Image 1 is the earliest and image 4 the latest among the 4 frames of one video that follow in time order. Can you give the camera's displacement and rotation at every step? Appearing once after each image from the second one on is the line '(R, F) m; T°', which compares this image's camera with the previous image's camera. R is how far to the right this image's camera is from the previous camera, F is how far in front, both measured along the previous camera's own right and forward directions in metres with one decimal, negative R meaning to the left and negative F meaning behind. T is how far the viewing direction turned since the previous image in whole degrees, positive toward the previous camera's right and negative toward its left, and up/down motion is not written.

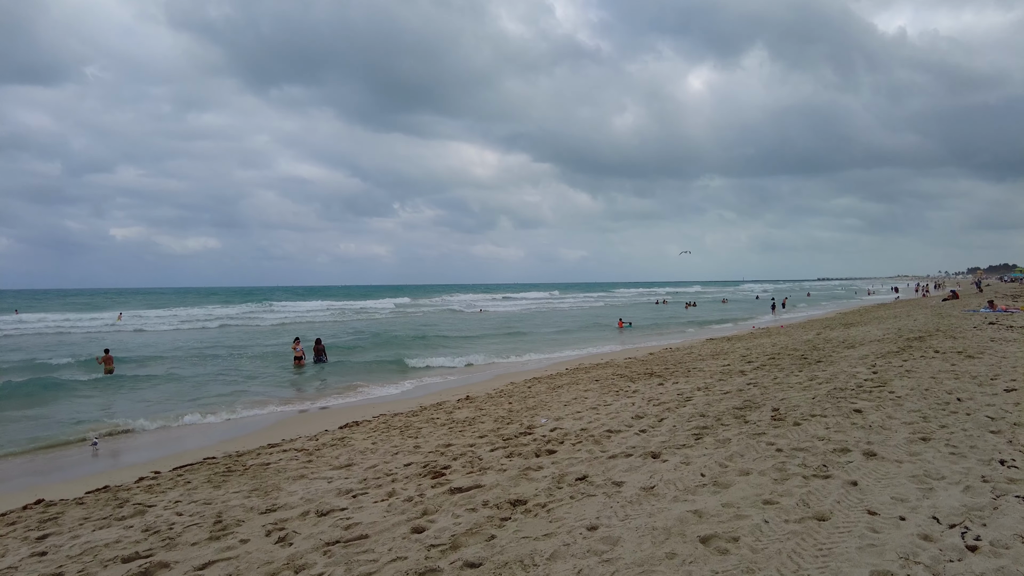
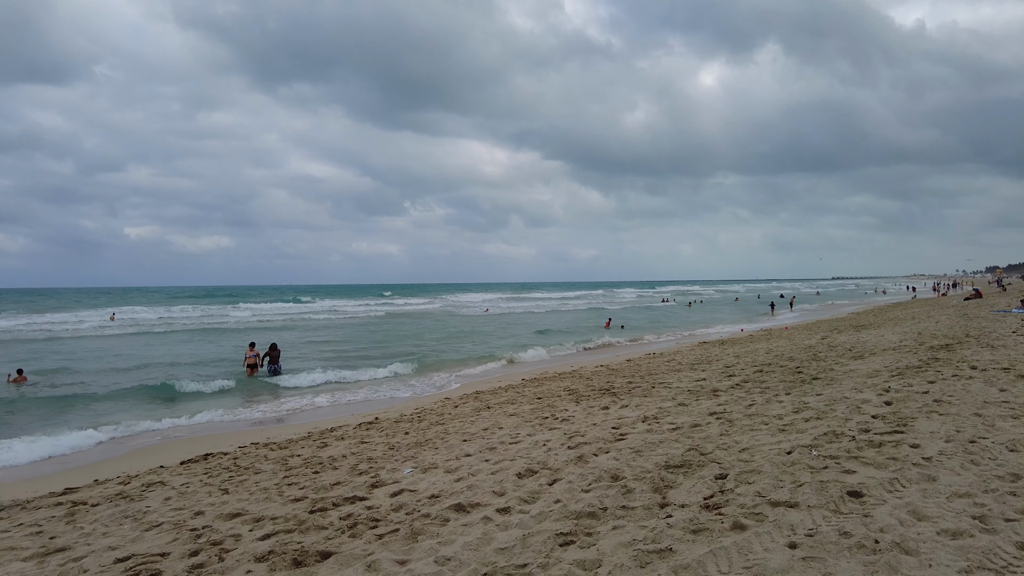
(+1.3, +2.3) m; -1°
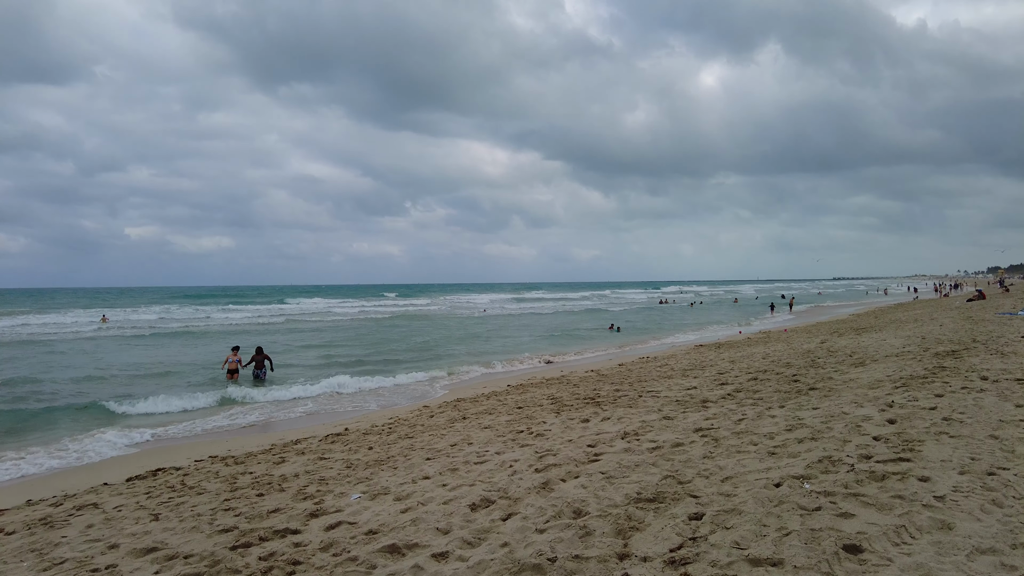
(+0.3, +0.5) m; 0°
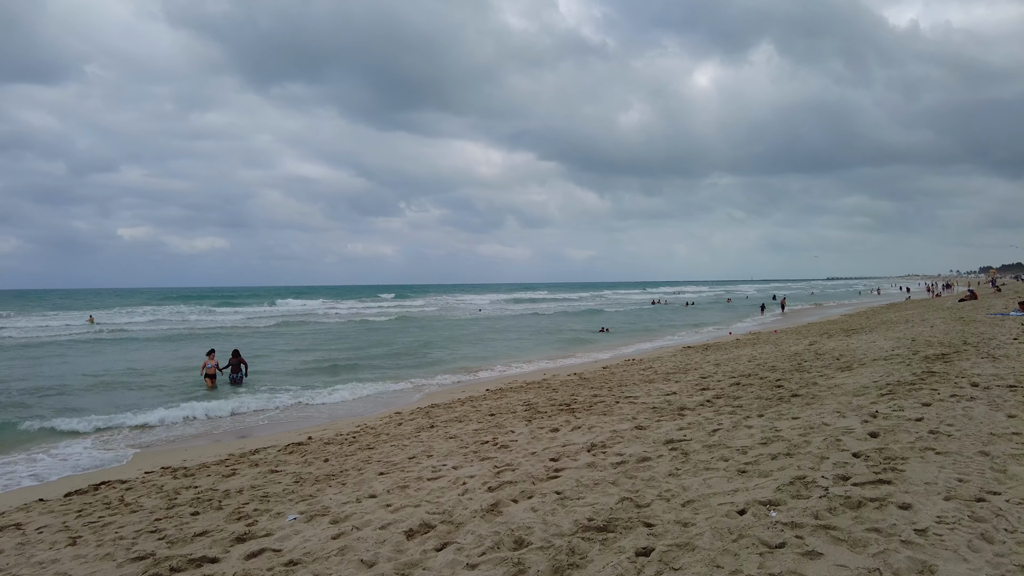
(+0.3, +0.4) m; 0°
